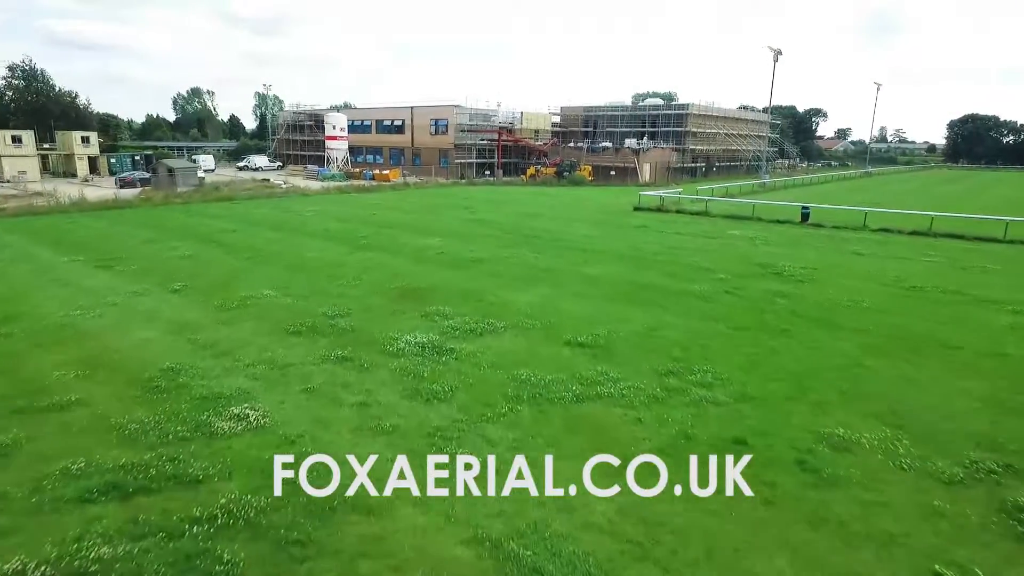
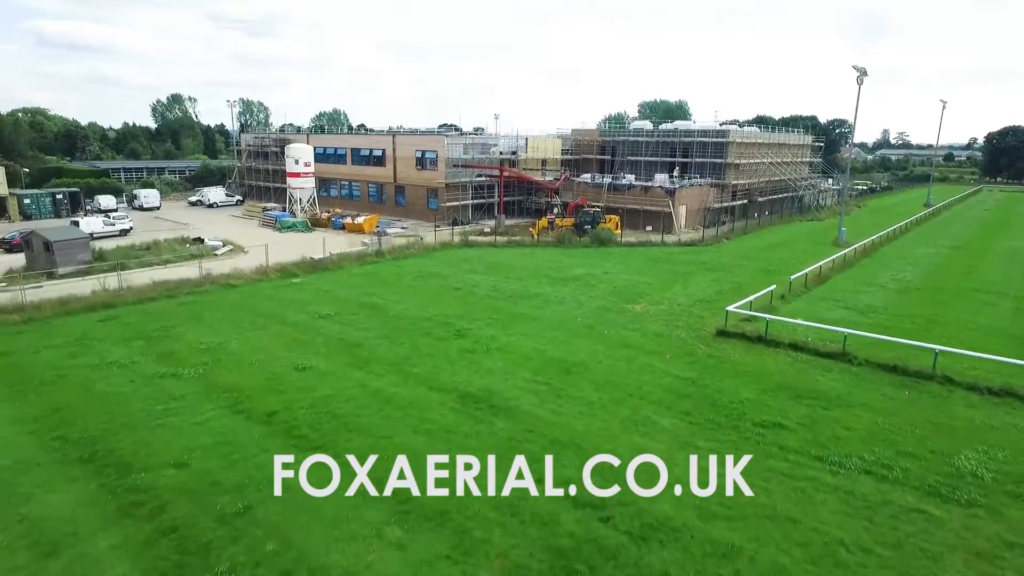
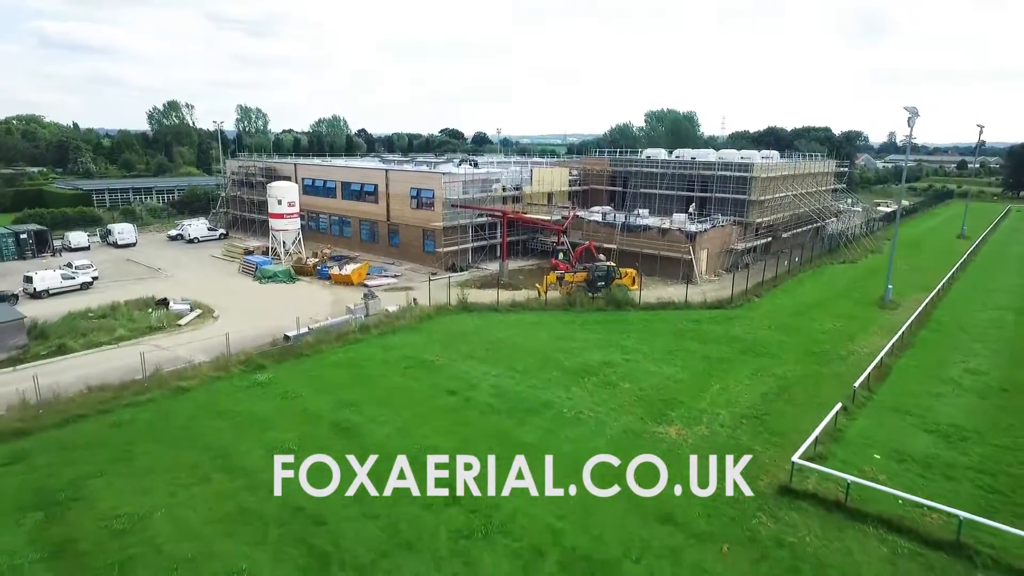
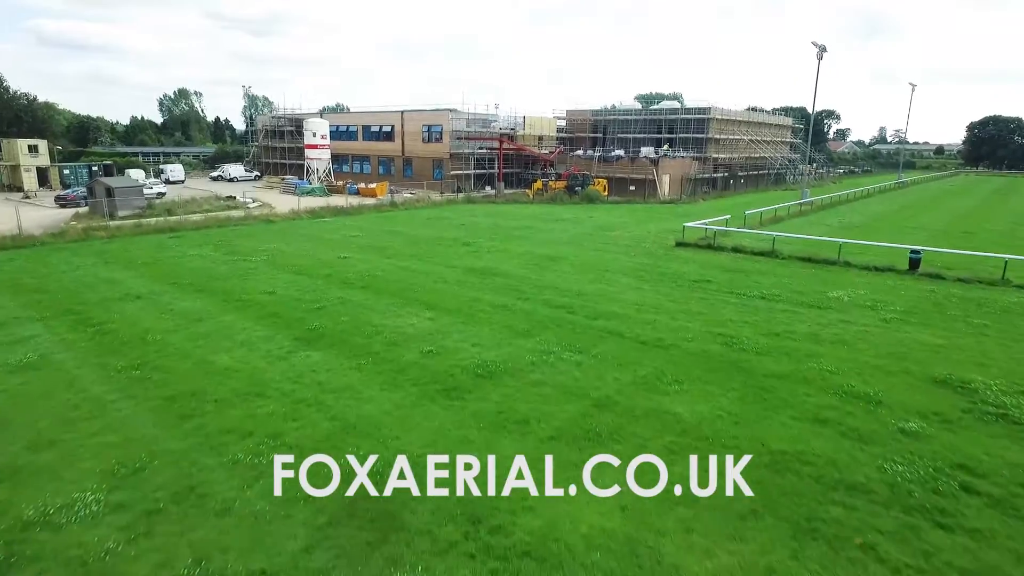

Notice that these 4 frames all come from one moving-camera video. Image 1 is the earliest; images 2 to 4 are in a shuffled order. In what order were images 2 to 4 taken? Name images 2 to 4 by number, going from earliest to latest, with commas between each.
4, 2, 3
